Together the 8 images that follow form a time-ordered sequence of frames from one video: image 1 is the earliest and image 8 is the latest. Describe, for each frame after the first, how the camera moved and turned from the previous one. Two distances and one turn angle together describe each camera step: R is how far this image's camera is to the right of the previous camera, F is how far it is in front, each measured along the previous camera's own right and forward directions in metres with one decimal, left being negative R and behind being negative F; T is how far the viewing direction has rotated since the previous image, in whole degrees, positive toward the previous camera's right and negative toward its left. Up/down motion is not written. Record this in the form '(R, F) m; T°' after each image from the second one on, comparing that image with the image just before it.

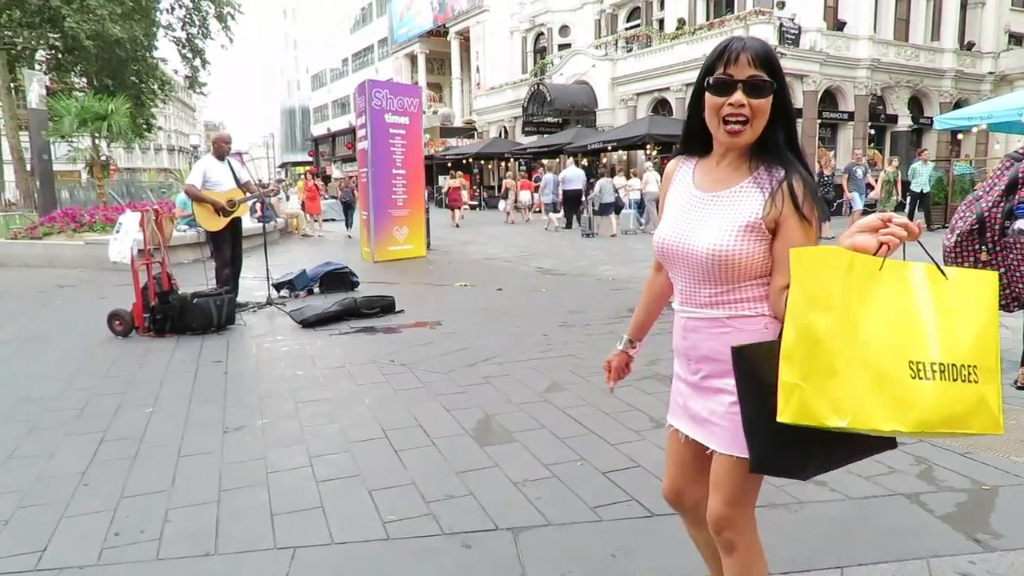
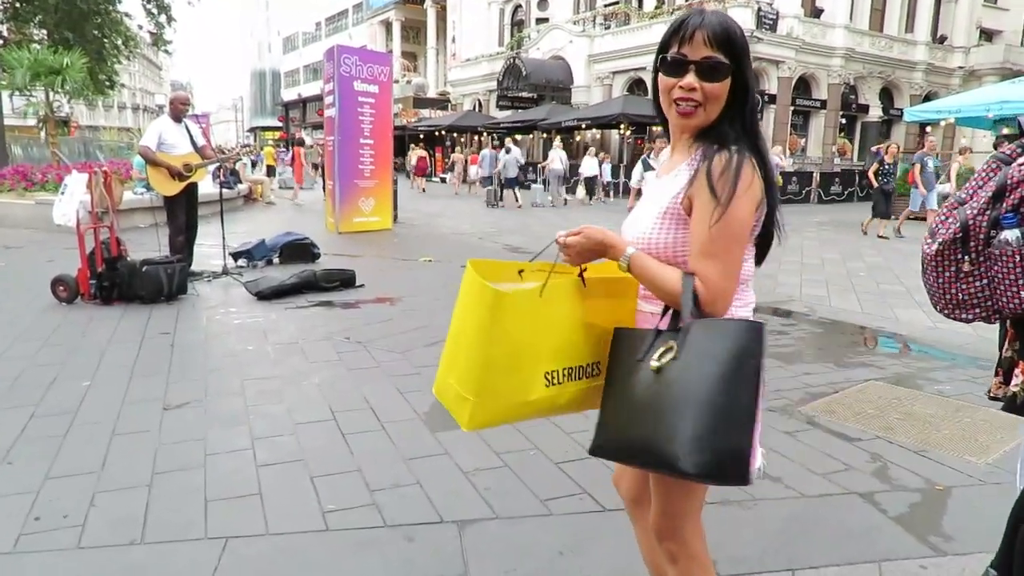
(+0.1, +0.1) m; +2°
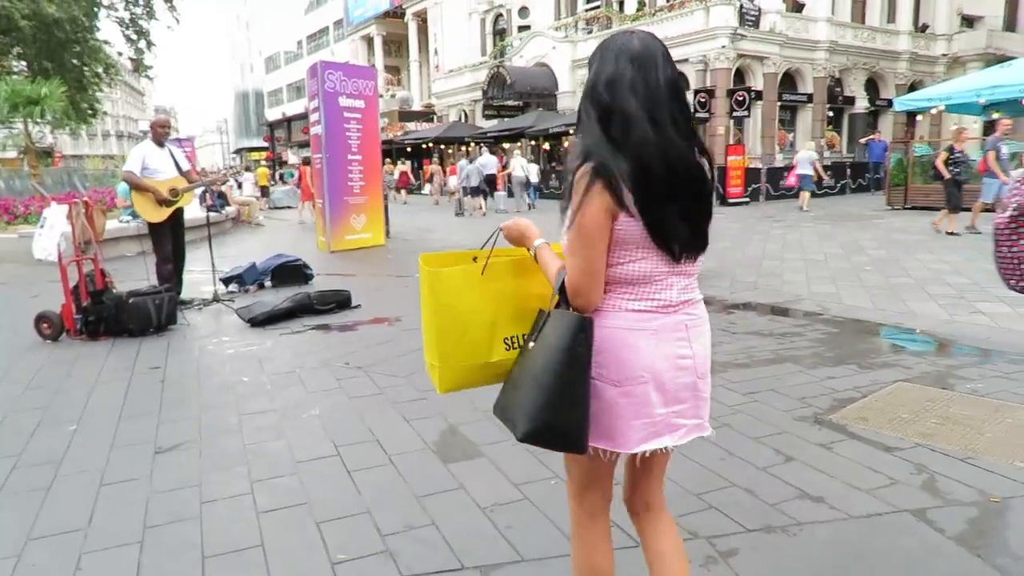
(-0.1, +0.2) m; +1°
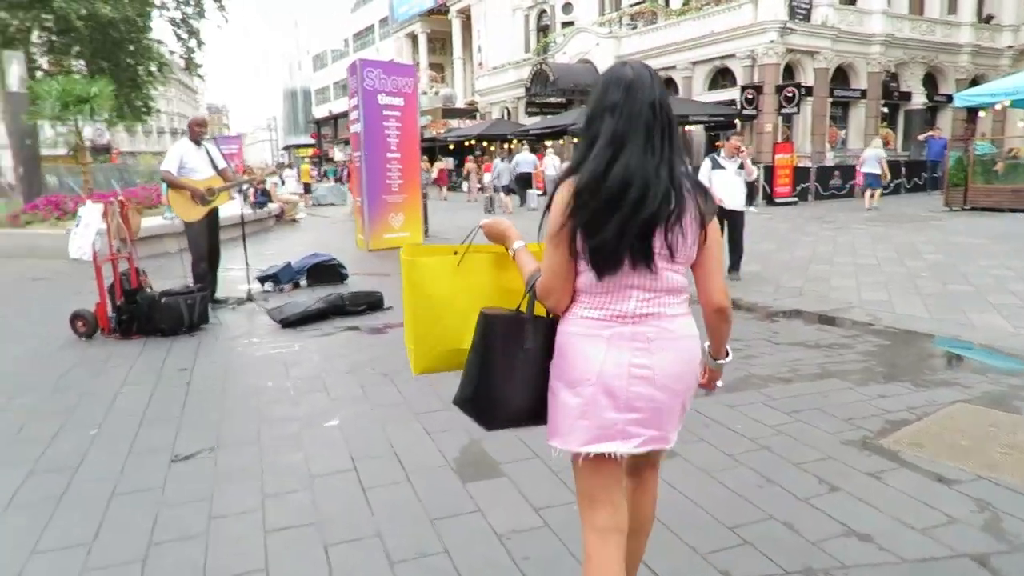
(+0.1, +0.2) m; -3°
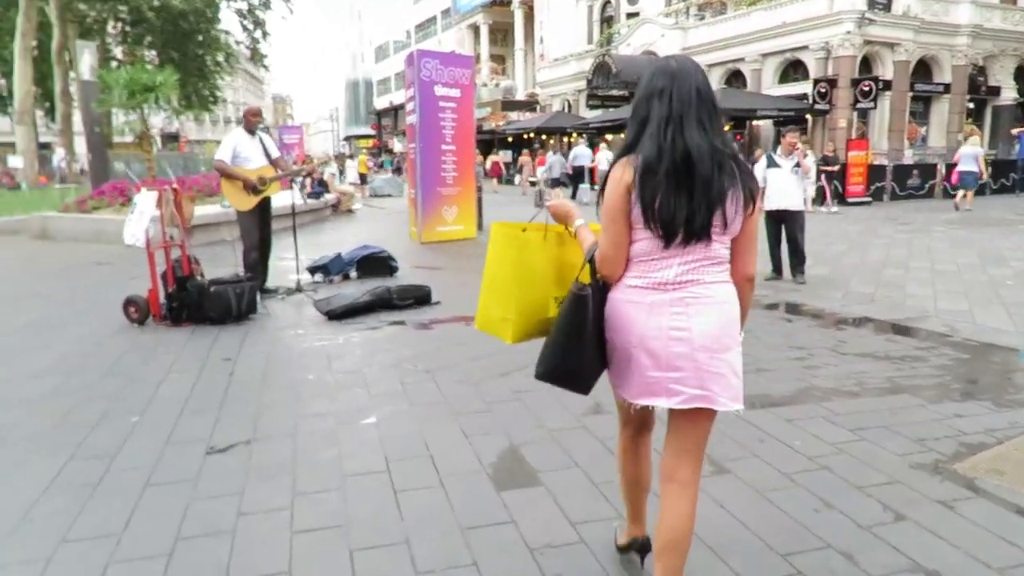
(0.0, +0.2) m; -4°
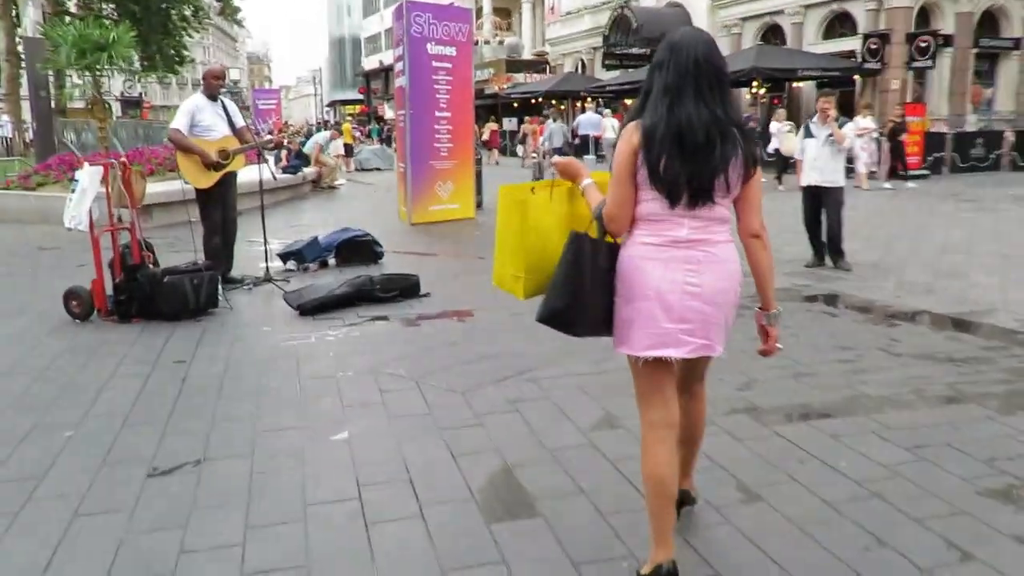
(-0.1, +0.8) m; 0°
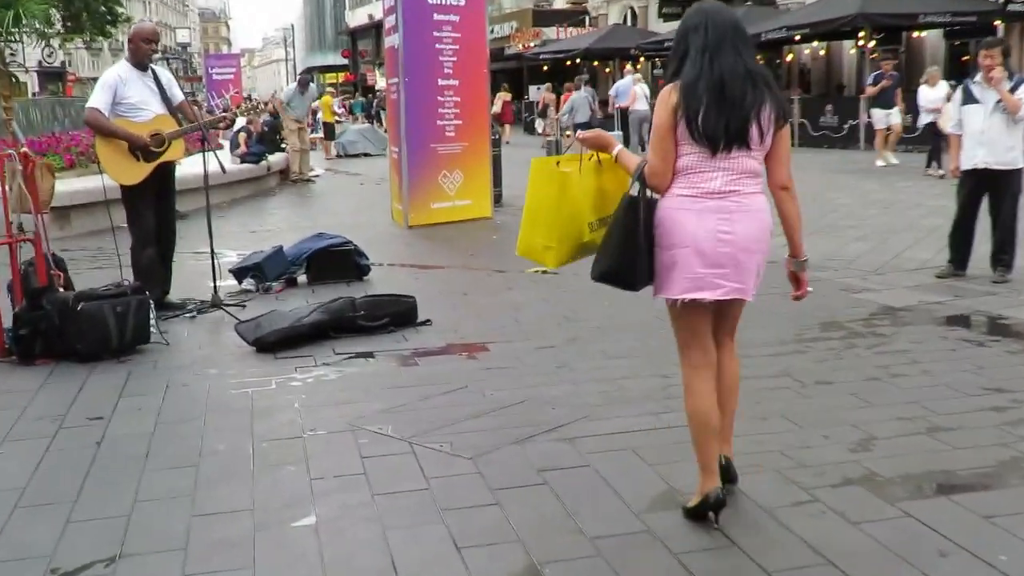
(+0.1, +1.5) m; -4°
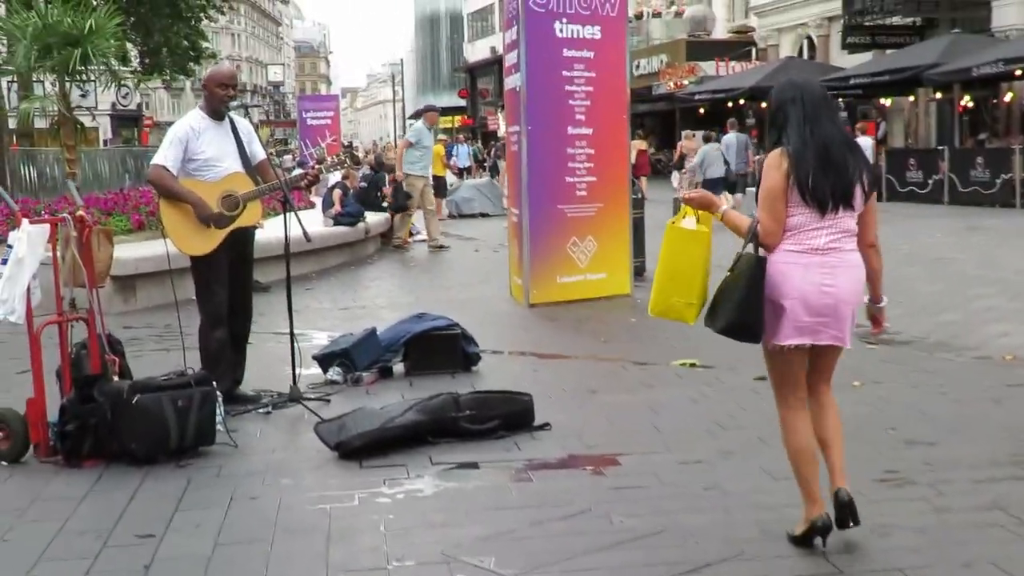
(-0.3, +0.9) m; -7°
